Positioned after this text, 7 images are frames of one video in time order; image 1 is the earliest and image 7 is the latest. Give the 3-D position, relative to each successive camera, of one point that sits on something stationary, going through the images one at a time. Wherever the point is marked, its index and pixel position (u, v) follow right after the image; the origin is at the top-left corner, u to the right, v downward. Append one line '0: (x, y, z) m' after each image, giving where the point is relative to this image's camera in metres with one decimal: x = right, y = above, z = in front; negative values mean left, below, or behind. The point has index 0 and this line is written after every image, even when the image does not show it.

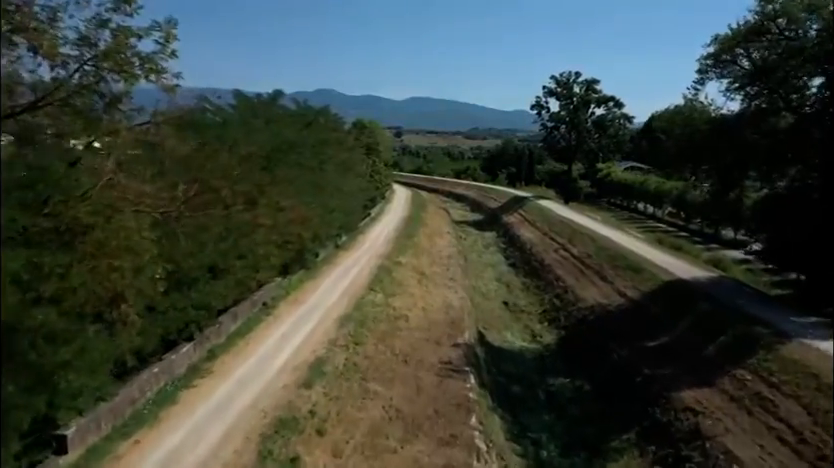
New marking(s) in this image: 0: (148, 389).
0: (-5.5, -3.2, +12.5) m
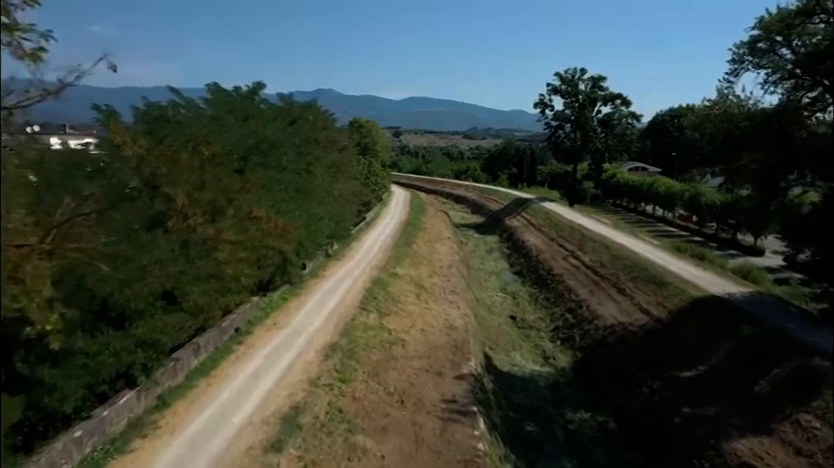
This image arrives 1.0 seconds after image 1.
0: (-5.6, -3.6, +9.6) m
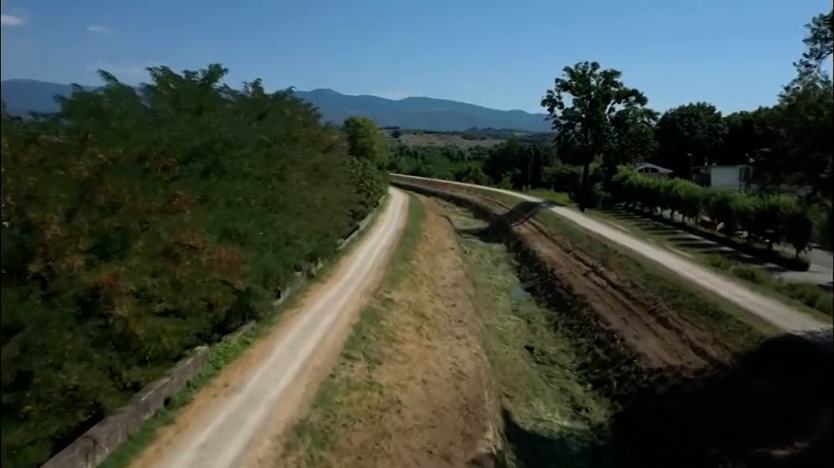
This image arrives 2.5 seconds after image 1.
0: (-5.6, -4.3, +4.9) m
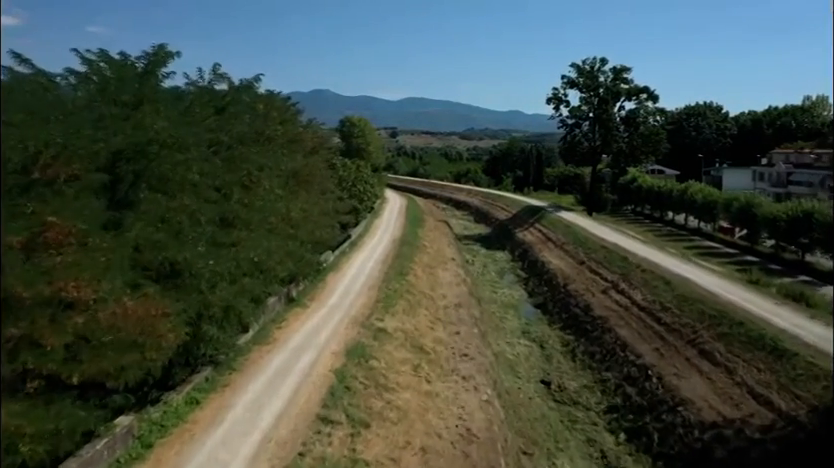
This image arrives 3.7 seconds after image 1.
0: (-5.6, -4.8, +1.2) m
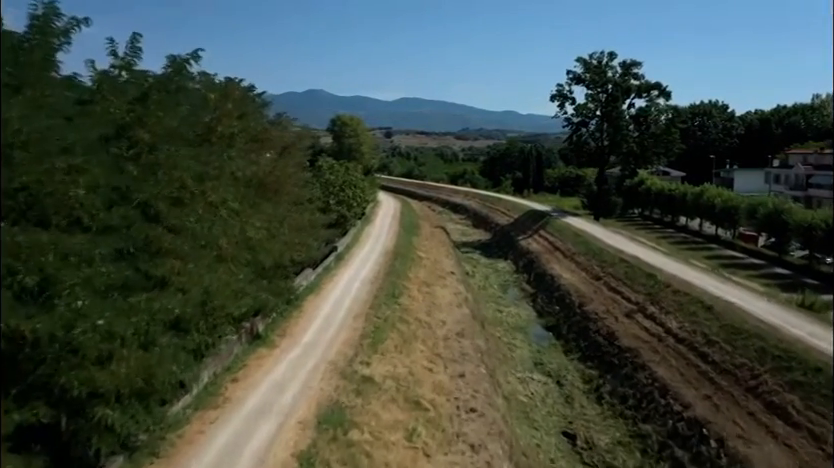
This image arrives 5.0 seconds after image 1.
0: (-5.5, -5.4, -2.9) m
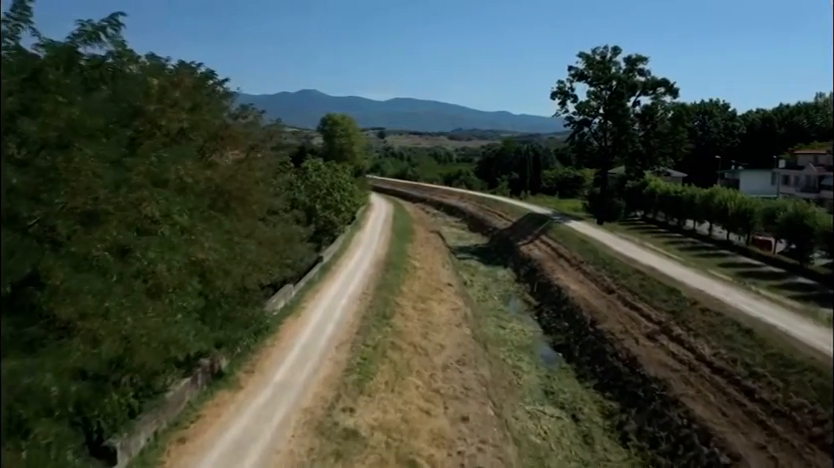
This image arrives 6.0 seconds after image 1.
0: (-5.5, -5.8, -5.9) m
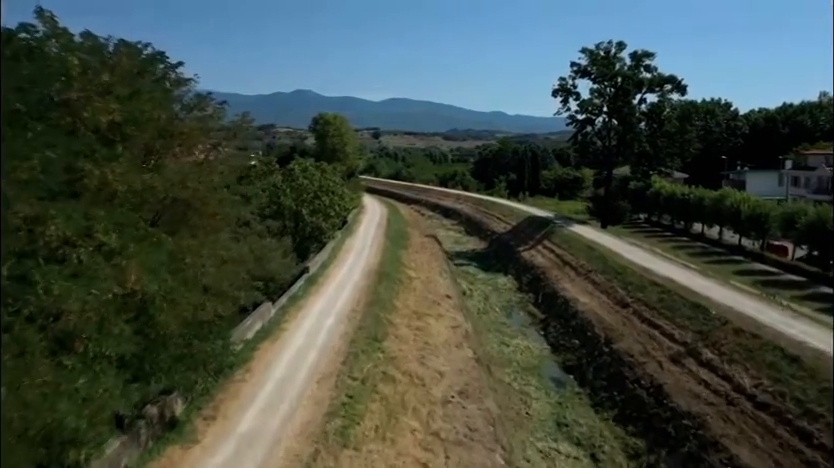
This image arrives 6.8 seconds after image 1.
0: (-5.4, -6.2, -8.5) m
